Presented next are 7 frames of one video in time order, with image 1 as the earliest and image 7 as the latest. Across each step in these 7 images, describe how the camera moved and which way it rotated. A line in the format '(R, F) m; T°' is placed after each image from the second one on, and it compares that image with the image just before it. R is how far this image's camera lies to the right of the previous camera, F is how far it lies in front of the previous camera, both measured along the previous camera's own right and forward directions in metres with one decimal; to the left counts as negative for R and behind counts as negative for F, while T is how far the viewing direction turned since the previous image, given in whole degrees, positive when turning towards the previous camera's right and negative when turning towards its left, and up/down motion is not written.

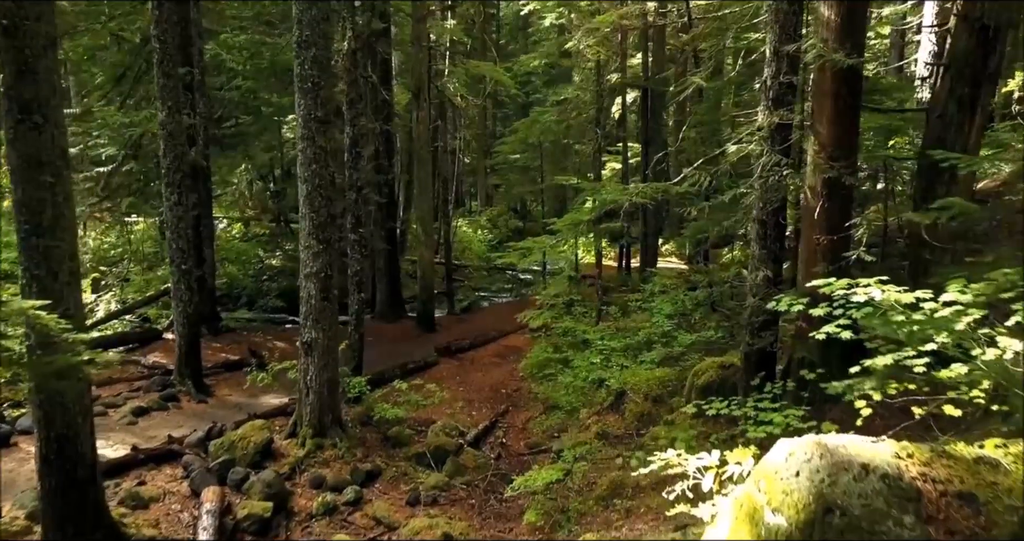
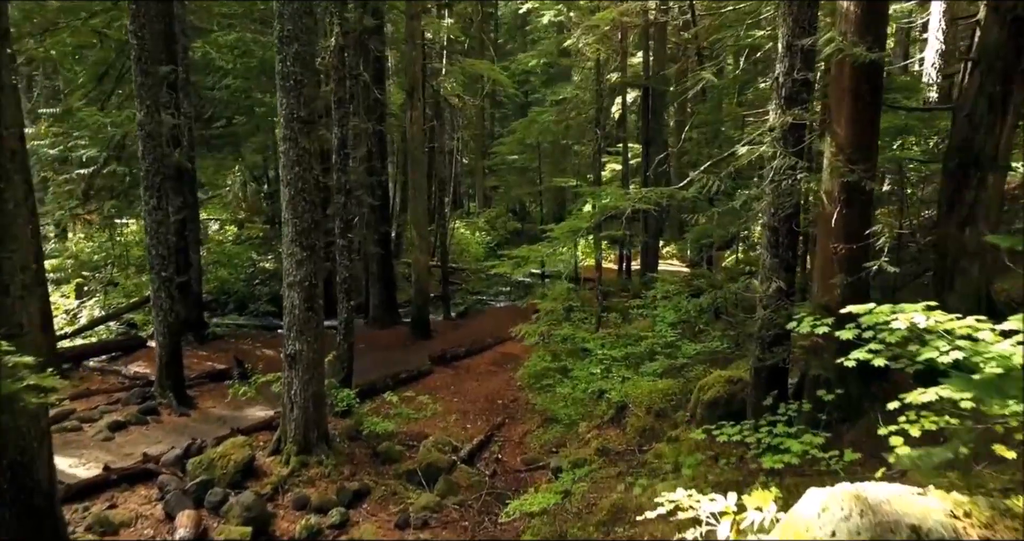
(+0.1, +0.5) m; 0°
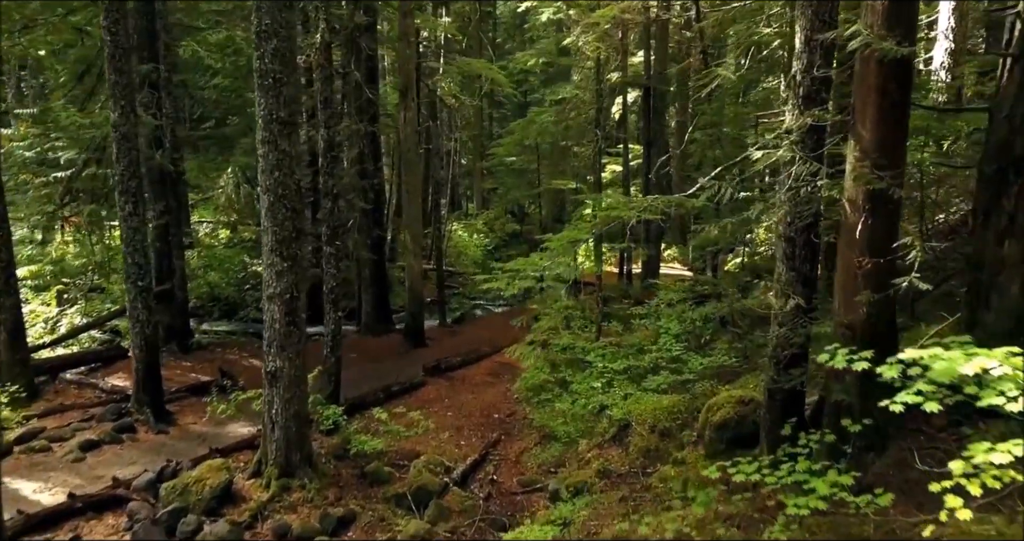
(+0.1, +0.5) m; 0°
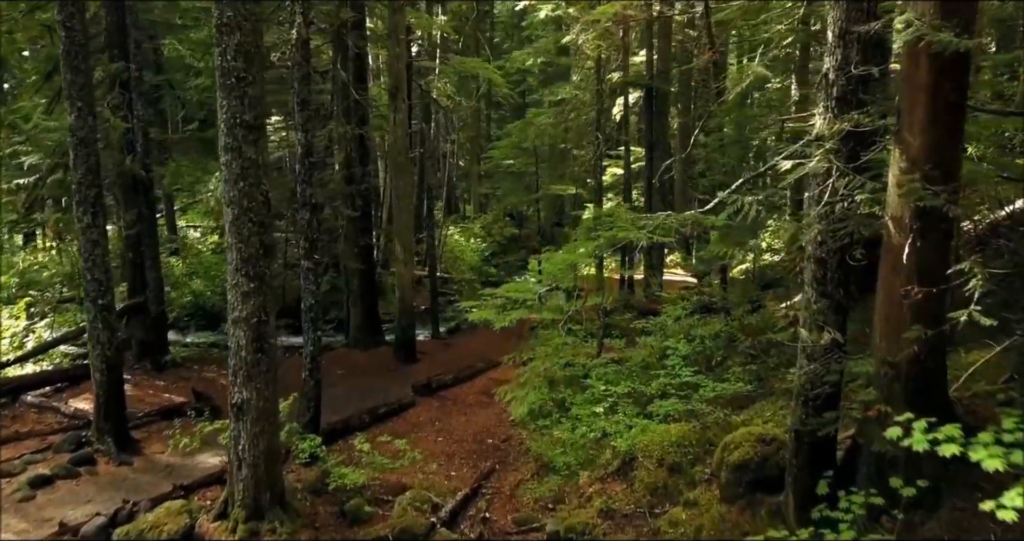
(+0.1, +0.8) m; 0°
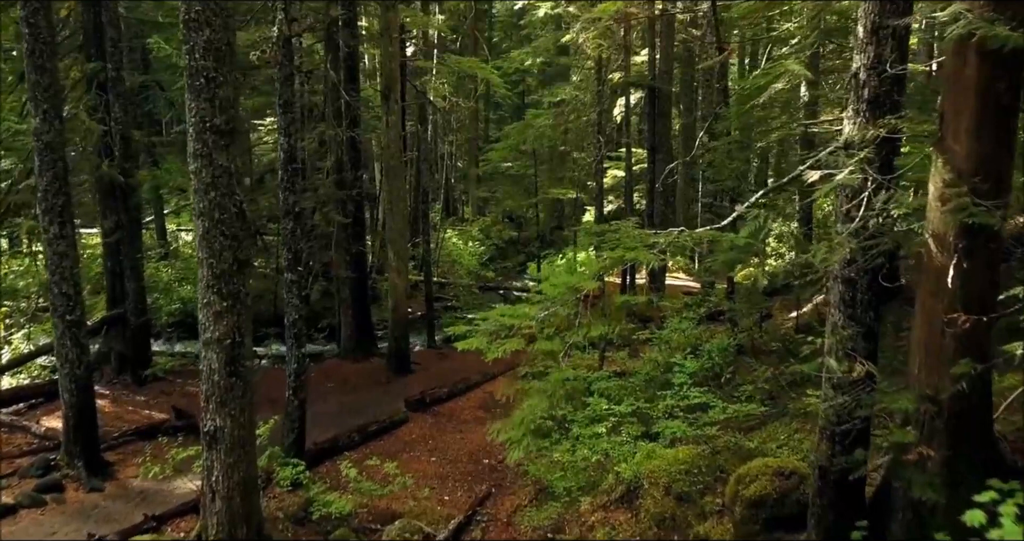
(0.0, +0.6) m; 0°
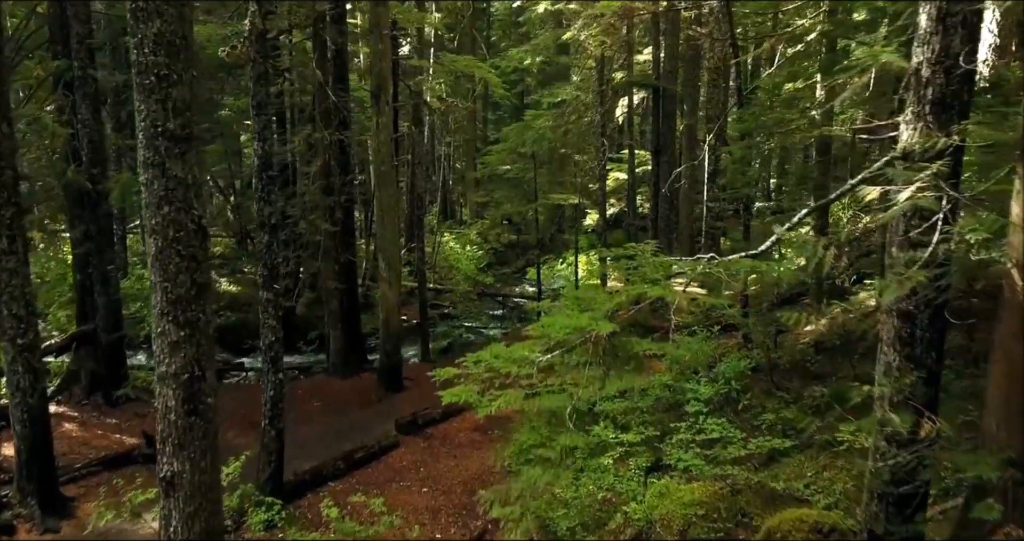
(0.0, +0.8) m; 0°
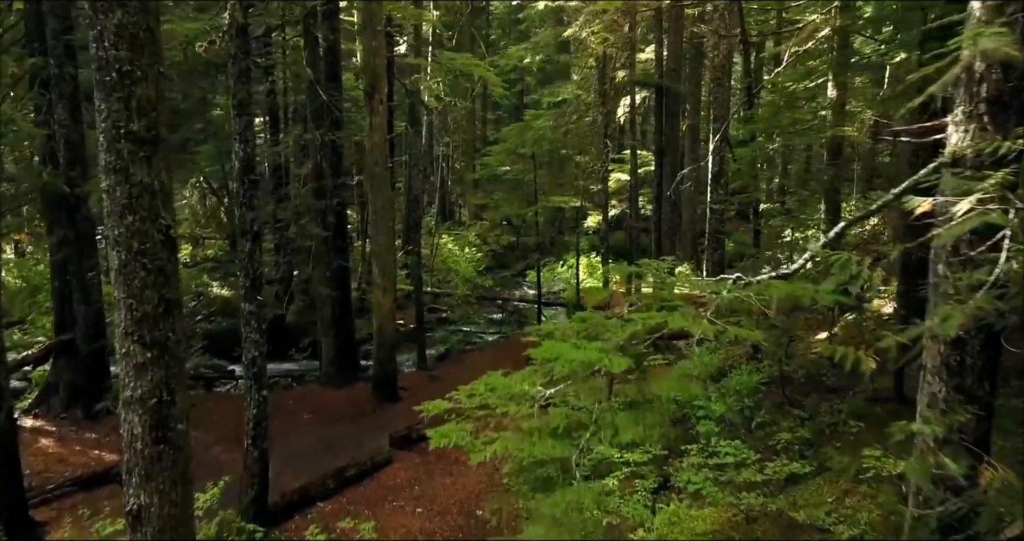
(0.0, +0.5) m; 0°
